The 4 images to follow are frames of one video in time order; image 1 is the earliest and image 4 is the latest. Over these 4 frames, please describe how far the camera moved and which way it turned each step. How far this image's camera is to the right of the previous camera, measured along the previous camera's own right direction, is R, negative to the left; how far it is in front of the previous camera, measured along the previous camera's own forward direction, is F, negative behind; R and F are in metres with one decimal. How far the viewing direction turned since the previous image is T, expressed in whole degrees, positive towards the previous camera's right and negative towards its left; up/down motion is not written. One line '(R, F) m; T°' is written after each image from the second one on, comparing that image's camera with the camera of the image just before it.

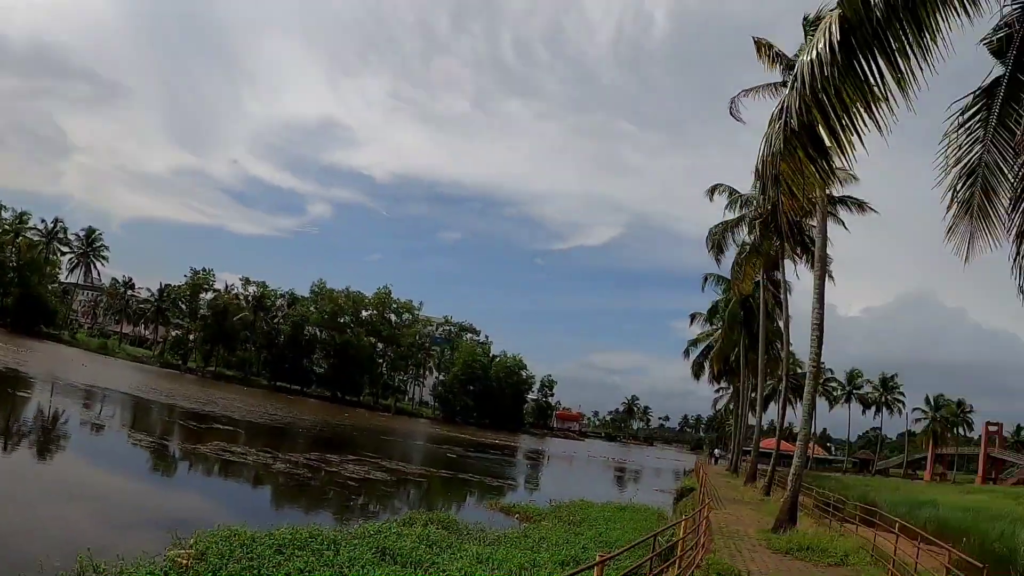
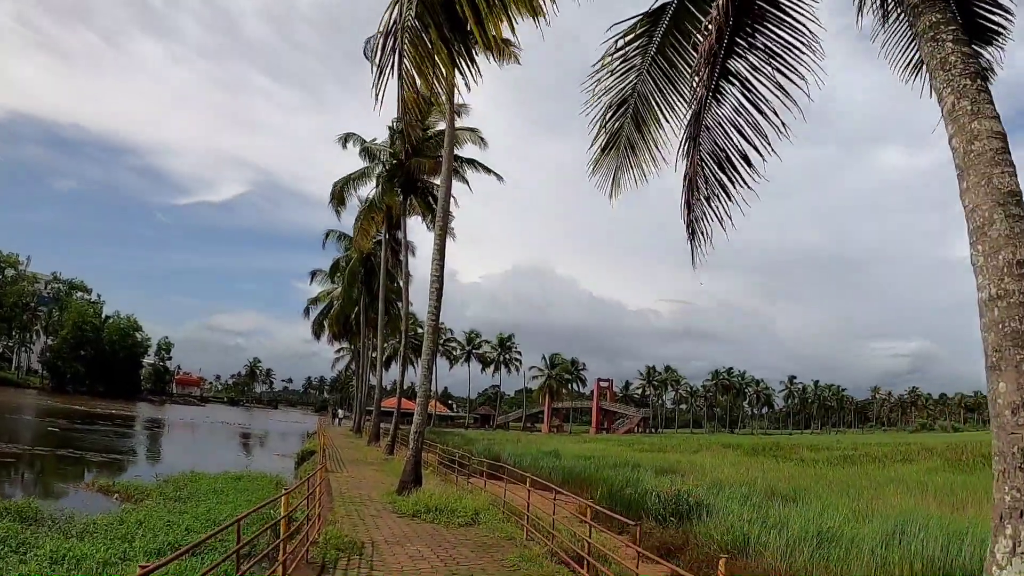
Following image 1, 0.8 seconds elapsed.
(+0.2, +2.3) m; +30°
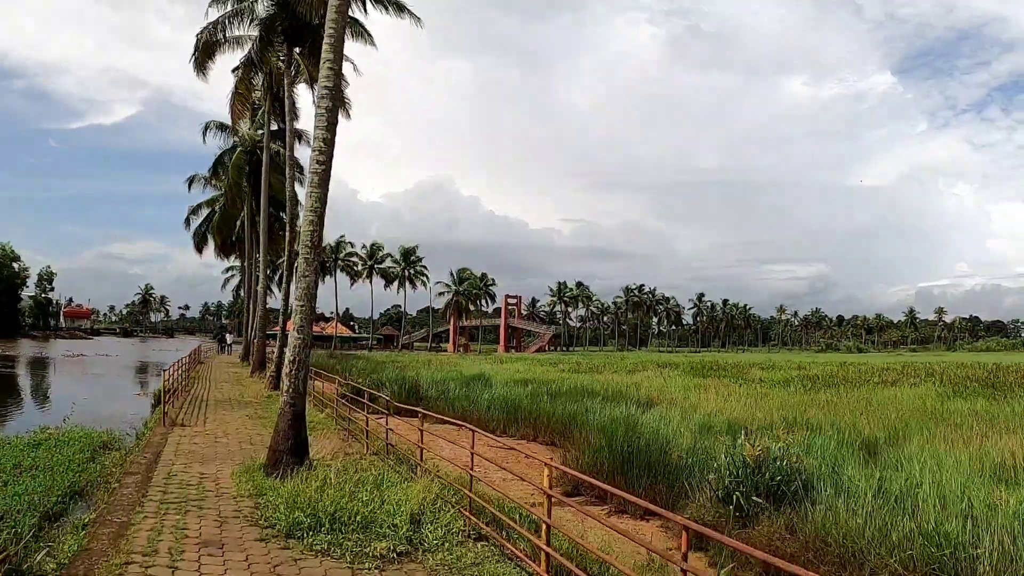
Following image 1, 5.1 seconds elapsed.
(-0.5, +4.9) m; +8°
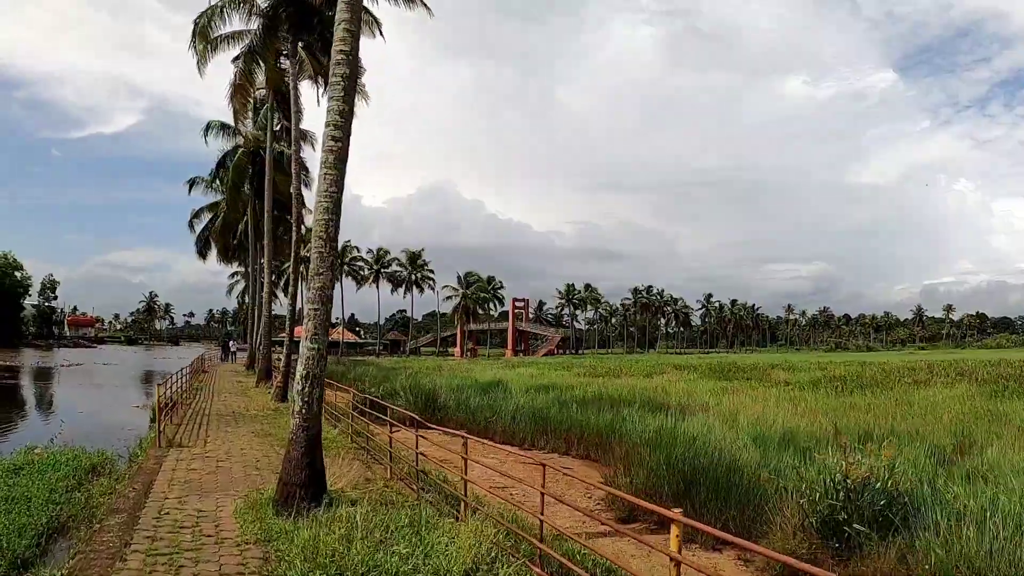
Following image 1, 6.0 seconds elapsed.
(-0.4, +1.1) m; 0°
